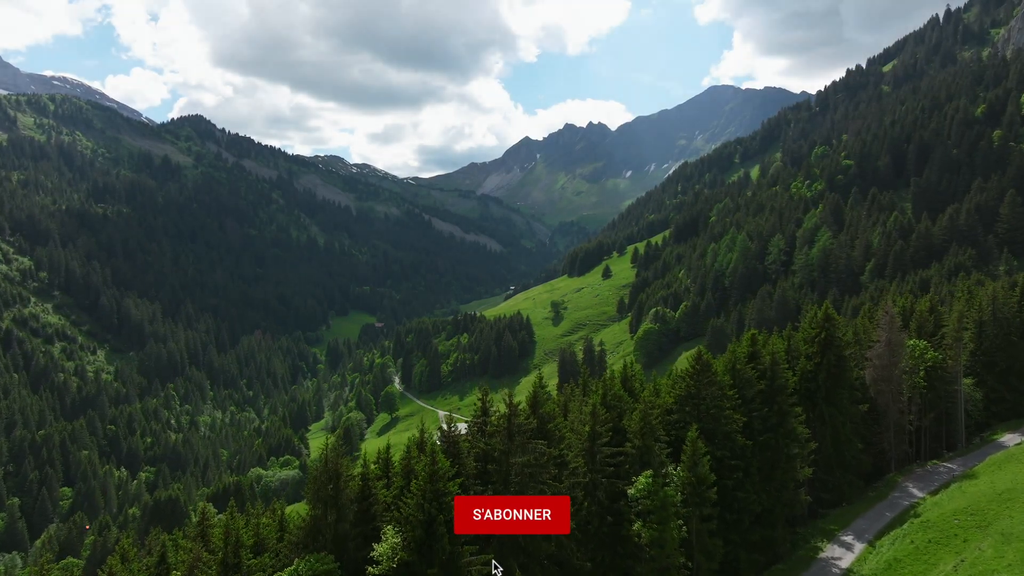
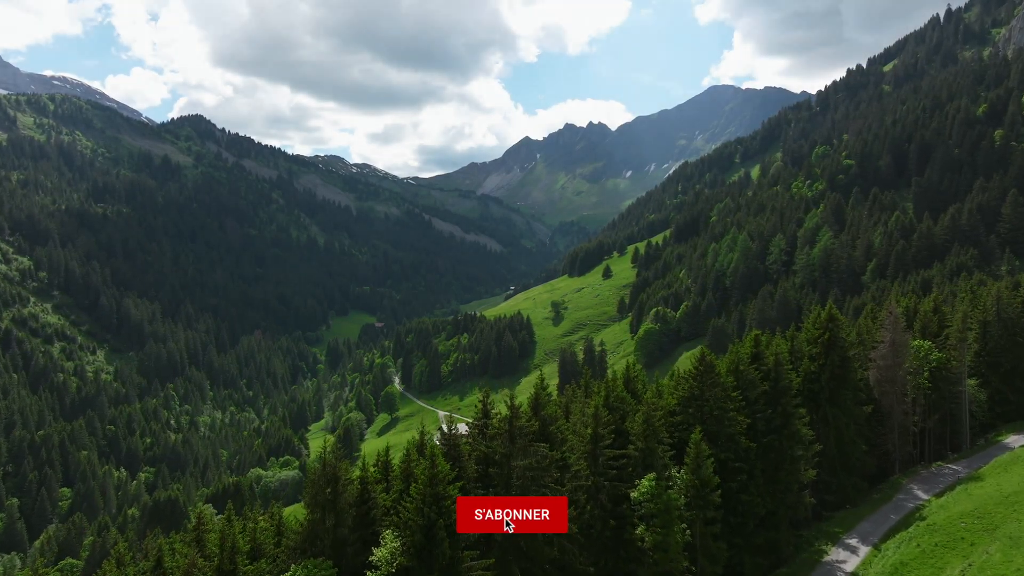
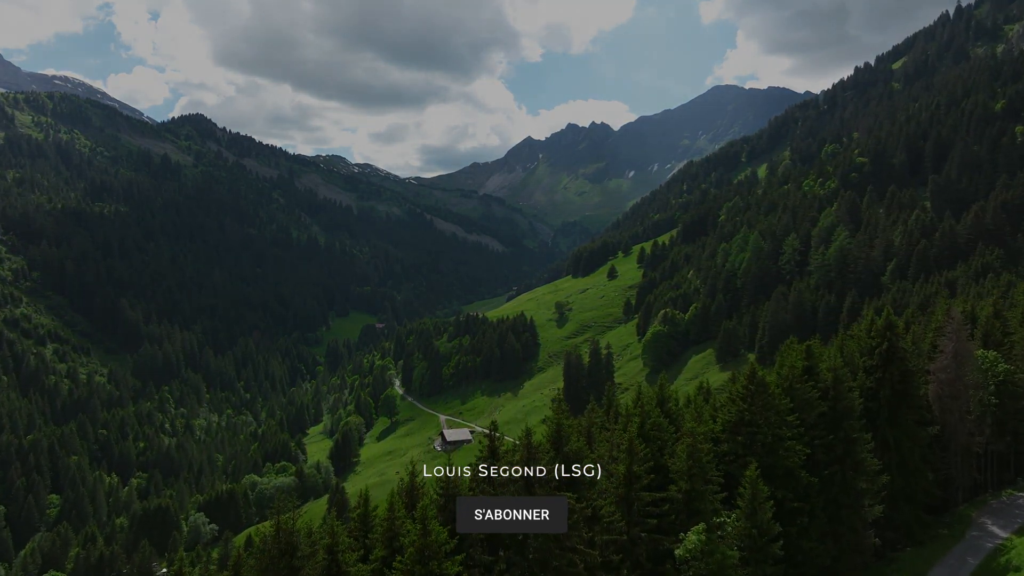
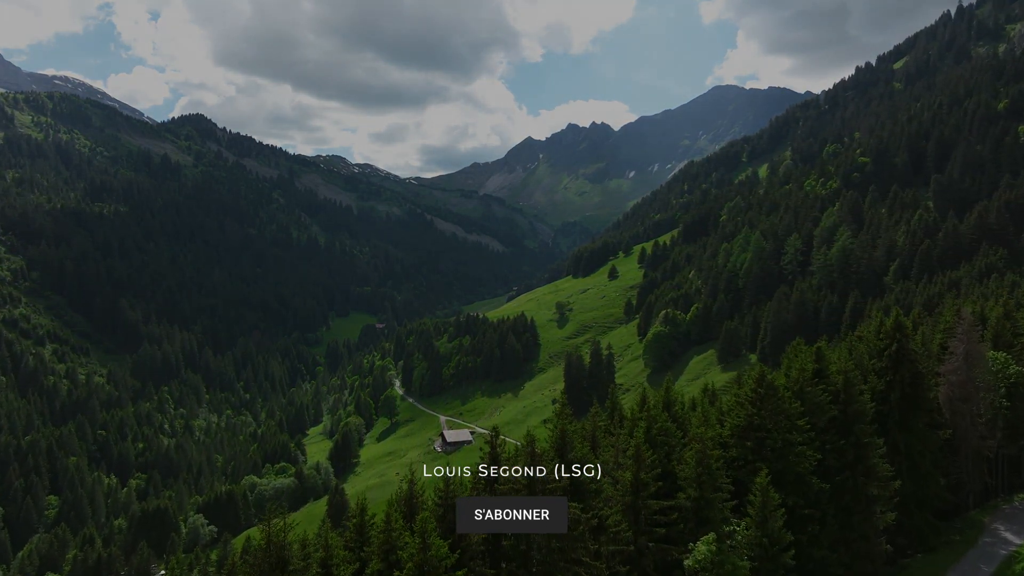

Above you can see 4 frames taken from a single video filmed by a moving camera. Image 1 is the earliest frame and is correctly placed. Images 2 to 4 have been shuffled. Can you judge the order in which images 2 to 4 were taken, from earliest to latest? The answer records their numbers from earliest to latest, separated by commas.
2, 3, 4
